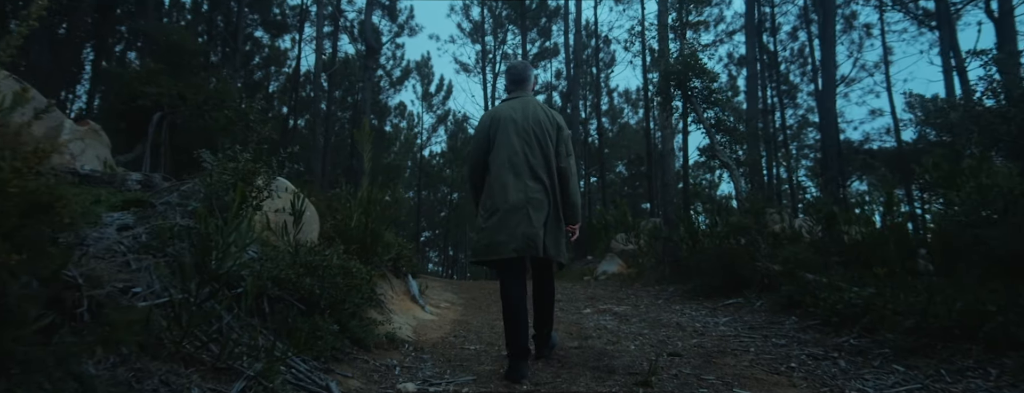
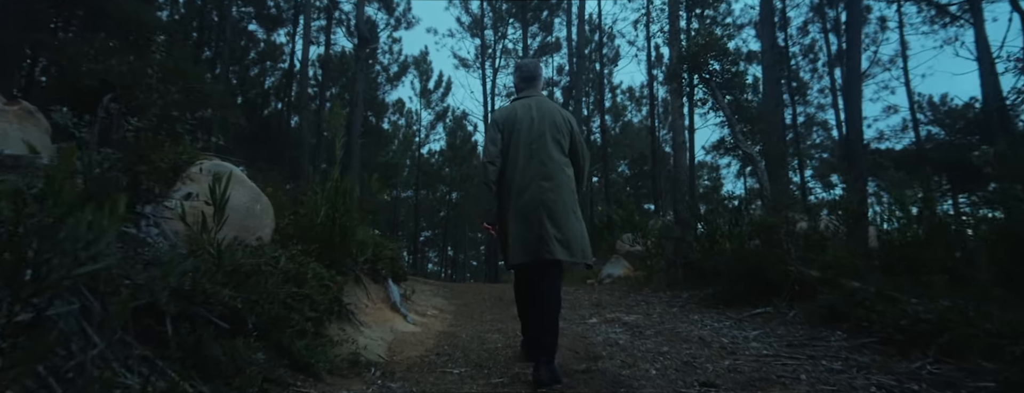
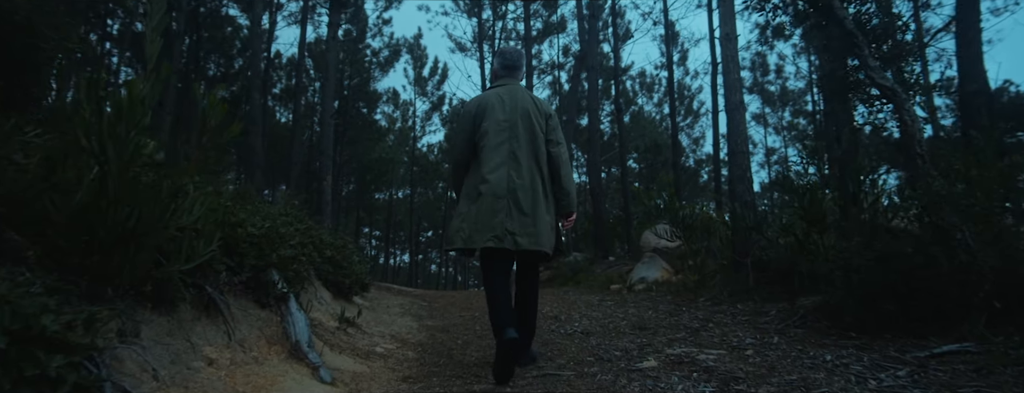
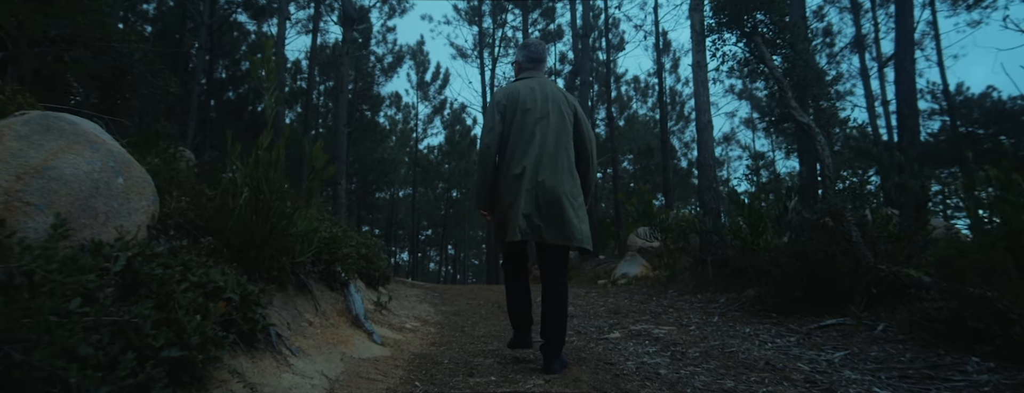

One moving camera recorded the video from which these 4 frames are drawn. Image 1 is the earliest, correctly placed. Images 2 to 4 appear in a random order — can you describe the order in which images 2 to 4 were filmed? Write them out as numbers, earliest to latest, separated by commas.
2, 4, 3
